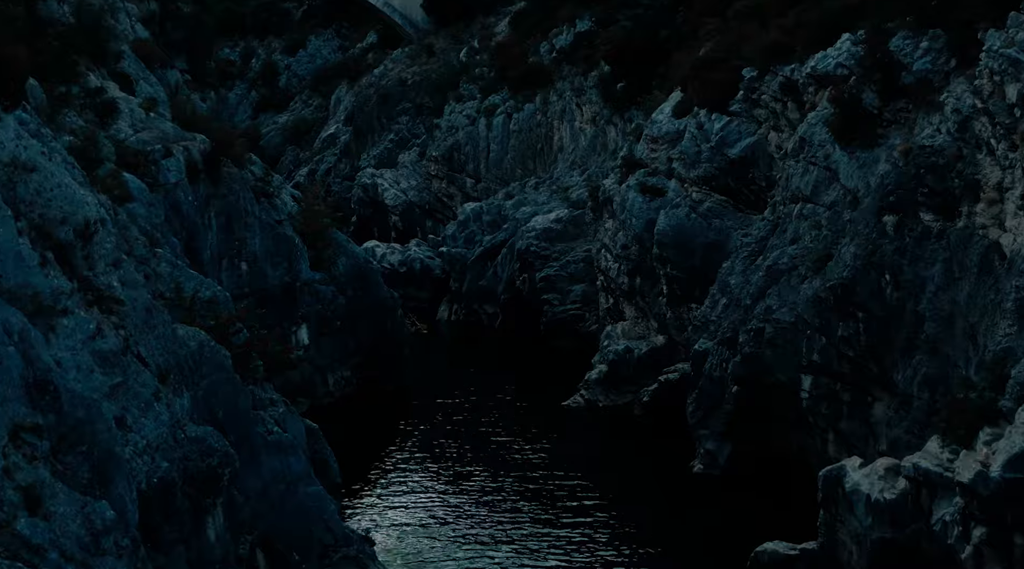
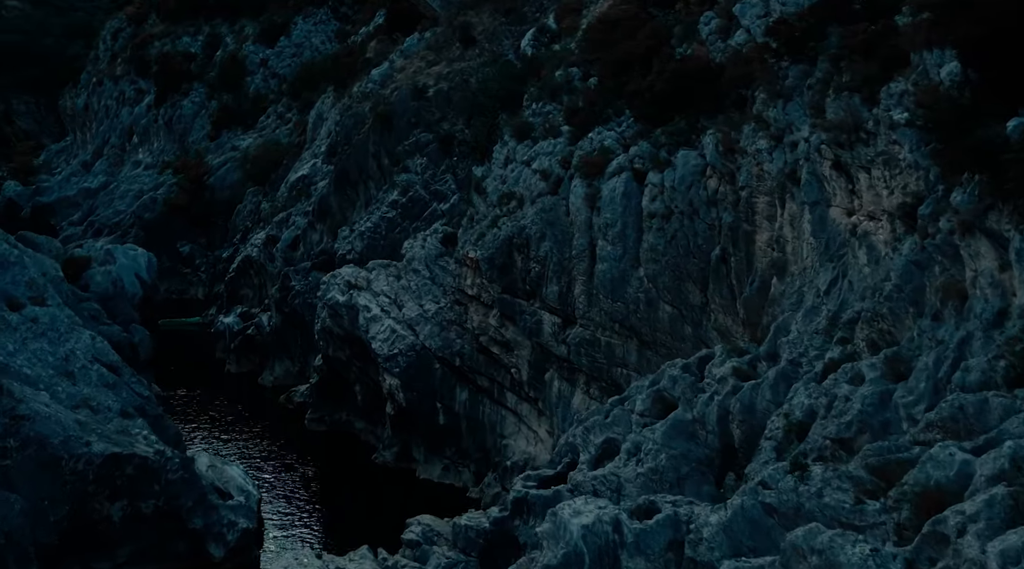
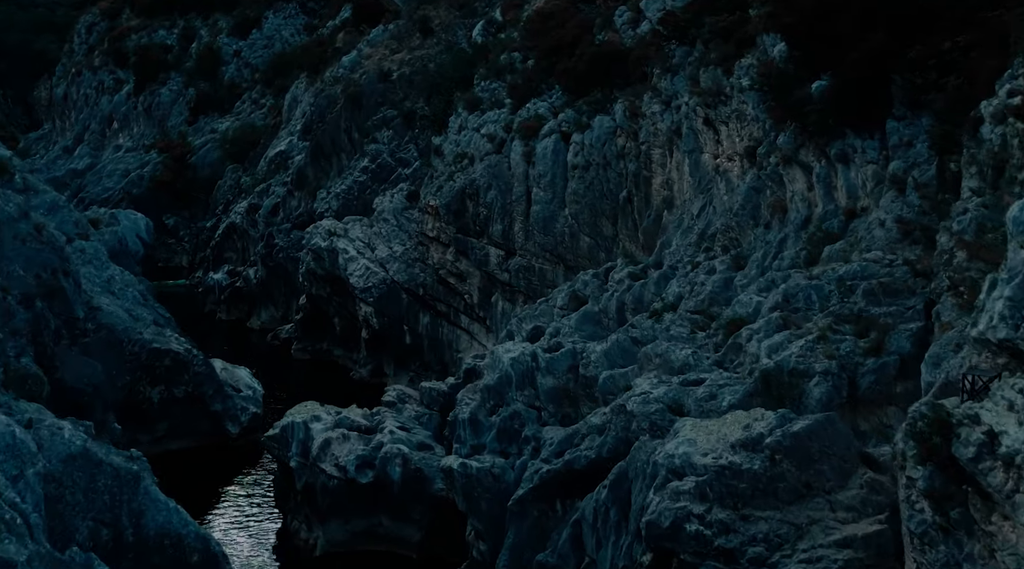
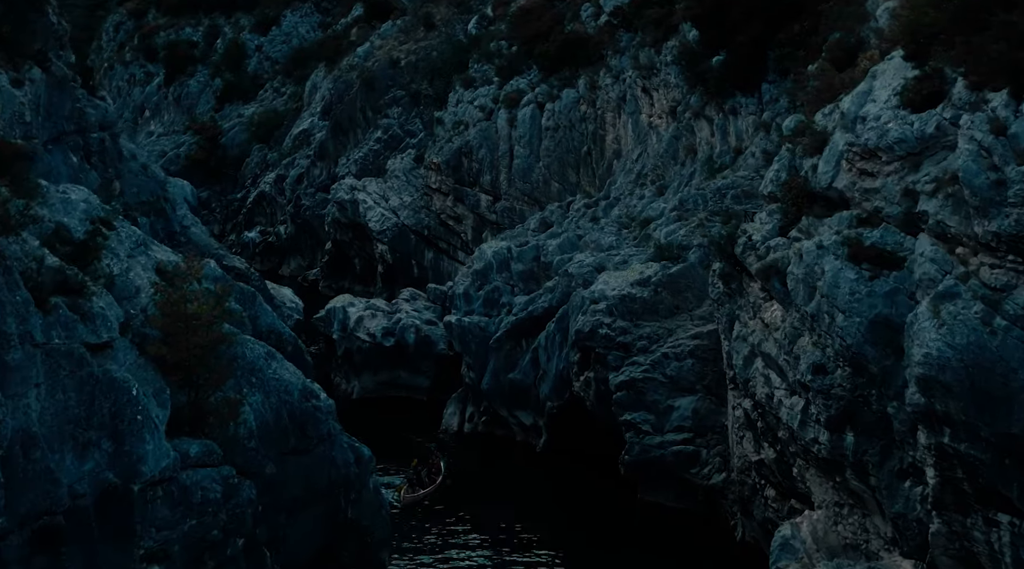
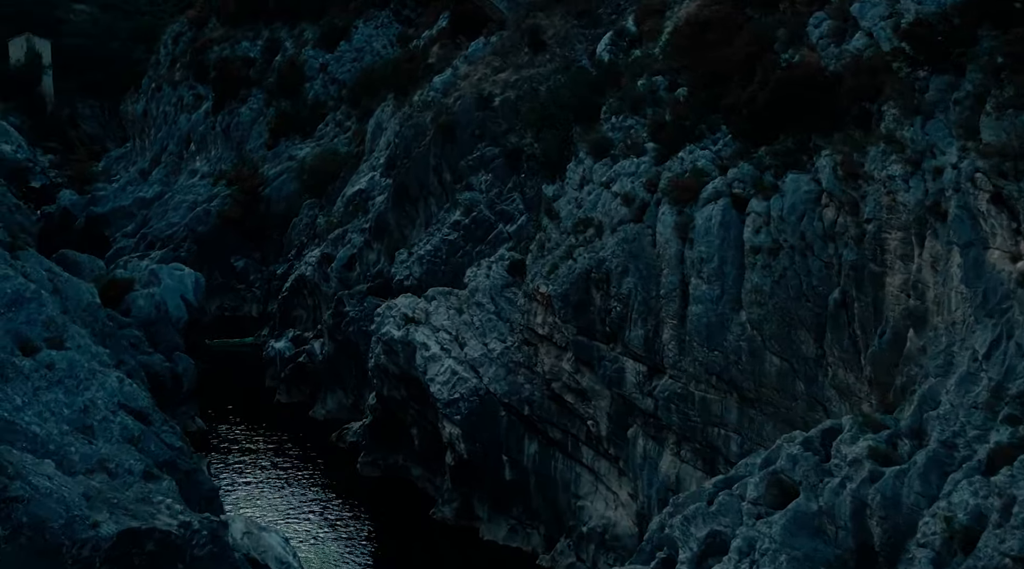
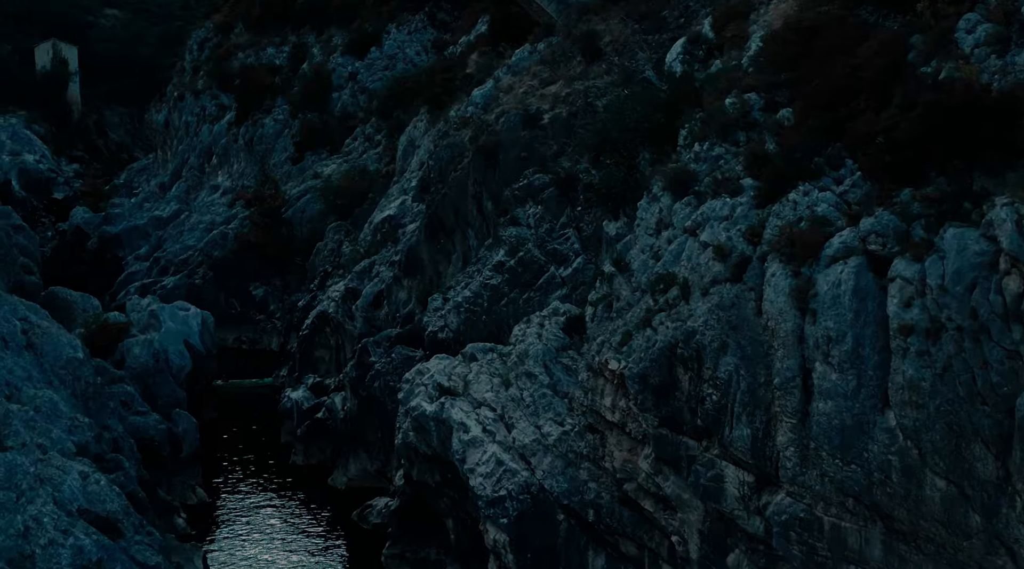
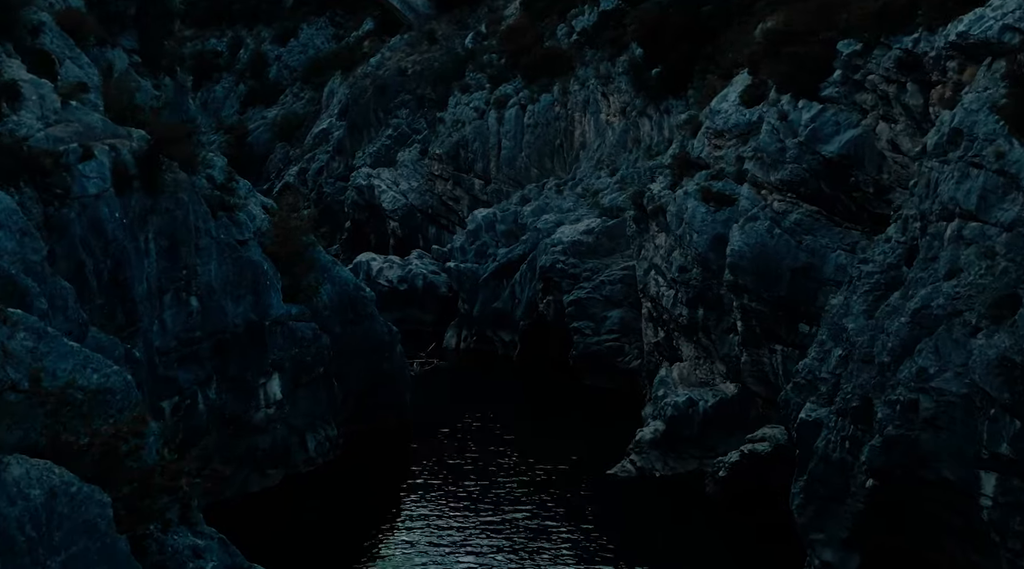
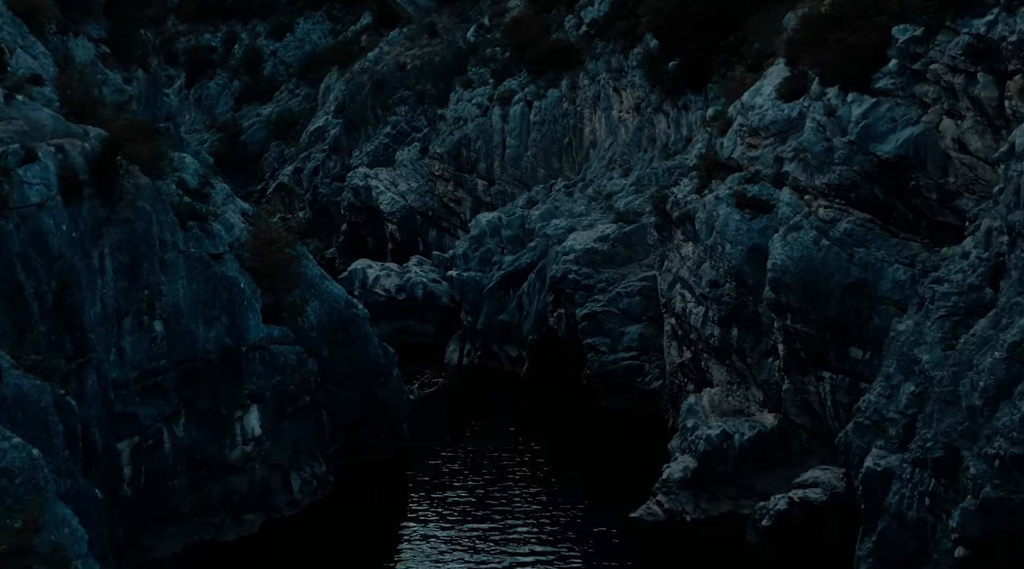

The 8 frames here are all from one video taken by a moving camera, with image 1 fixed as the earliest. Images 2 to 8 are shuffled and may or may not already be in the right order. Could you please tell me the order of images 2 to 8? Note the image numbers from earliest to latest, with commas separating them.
7, 8, 4, 3, 2, 5, 6
